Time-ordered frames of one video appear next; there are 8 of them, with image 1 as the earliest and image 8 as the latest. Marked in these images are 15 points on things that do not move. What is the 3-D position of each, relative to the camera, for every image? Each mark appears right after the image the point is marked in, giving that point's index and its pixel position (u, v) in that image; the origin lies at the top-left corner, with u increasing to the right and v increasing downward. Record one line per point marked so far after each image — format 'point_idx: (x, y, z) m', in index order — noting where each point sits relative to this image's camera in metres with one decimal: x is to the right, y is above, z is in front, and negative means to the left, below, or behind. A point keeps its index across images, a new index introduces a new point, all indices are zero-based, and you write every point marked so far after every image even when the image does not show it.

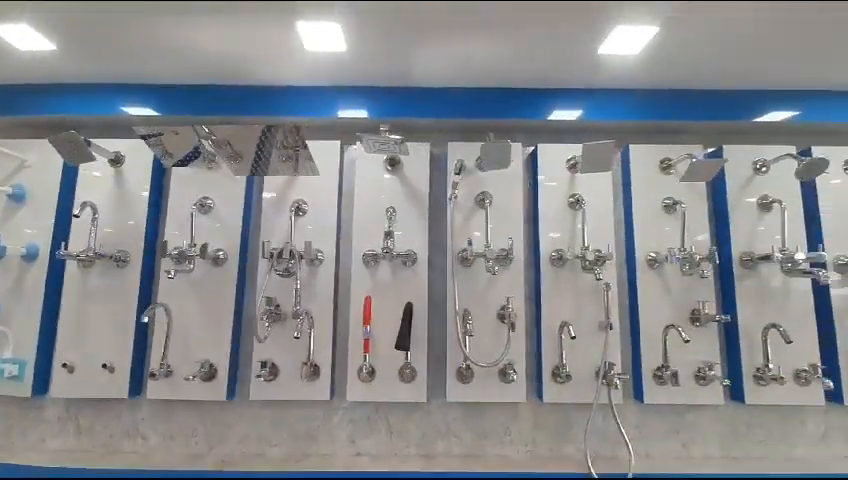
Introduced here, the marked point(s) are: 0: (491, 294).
0: (+0.3, -0.2, +1.7) m
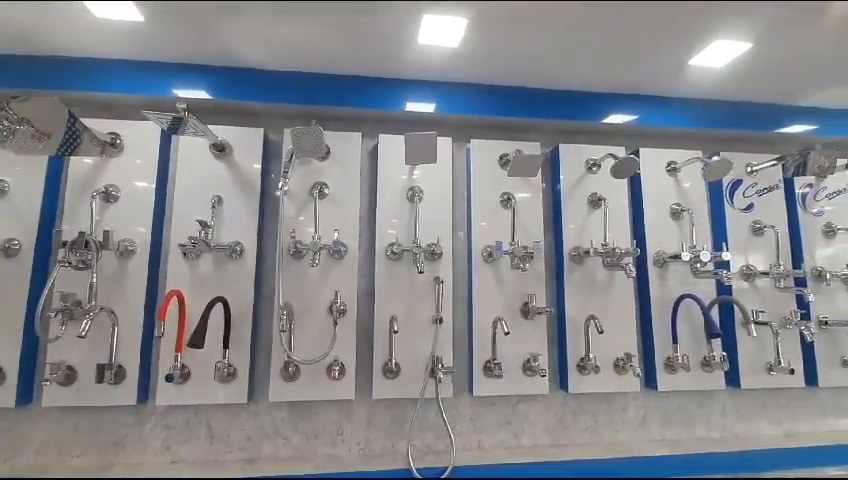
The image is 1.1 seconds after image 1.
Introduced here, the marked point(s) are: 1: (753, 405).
0: (-0.4, -0.2, +1.6) m
1: (+1.4, -0.7, +1.9) m
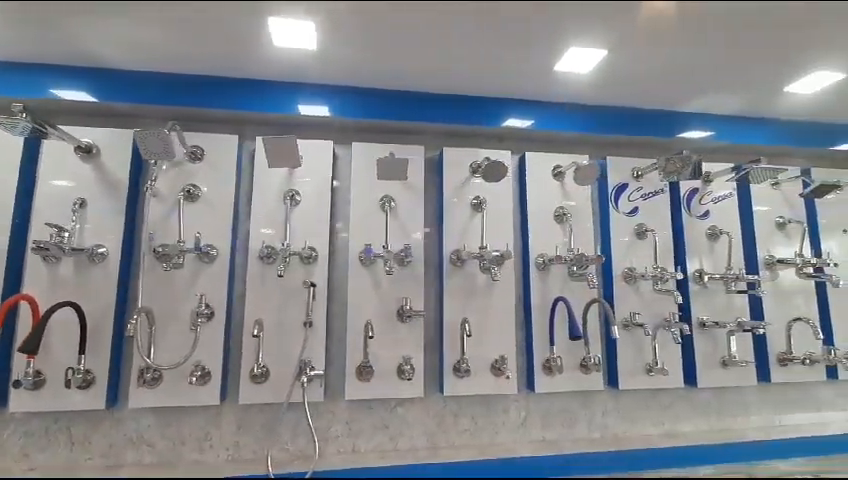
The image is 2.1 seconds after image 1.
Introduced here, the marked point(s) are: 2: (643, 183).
0: (-0.9, -0.2, +1.6) m
1: (+0.9, -0.7, +1.9) m
2: (+1.0, +0.3, +2.0) m
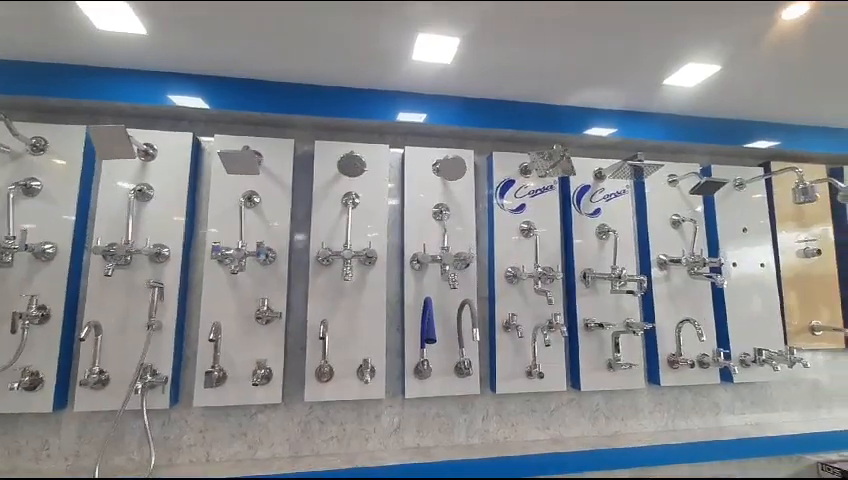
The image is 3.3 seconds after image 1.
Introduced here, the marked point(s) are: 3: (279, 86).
0: (-1.4, -0.2, +1.5) m
1: (+0.4, -0.7, +1.8) m
2: (+0.5, +0.3, +1.9) m
3: (-0.6, +0.6, +1.8) m
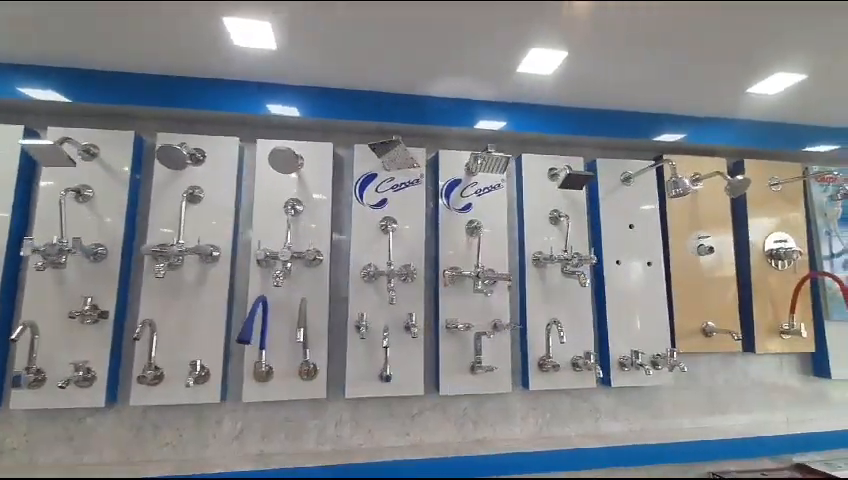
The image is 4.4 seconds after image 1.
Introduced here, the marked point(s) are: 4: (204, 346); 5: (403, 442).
0: (-2.0, -0.2, +1.5) m
1: (-0.2, -0.7, +1.7) m
2: (-0.1, +0.3, +1.8) m
3: (-1.2, +0.6, +1.7) m
4: (-0.8, -0.4, +1.6) m
5: (-0.1, -0.8, +1.8) m
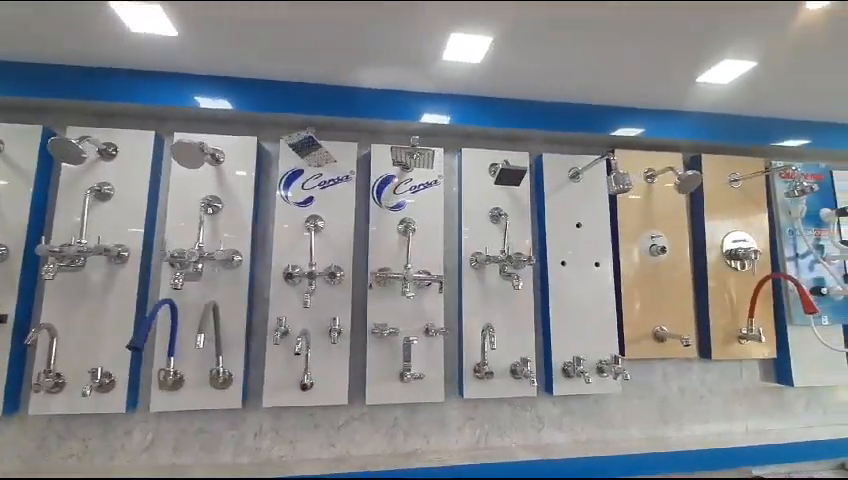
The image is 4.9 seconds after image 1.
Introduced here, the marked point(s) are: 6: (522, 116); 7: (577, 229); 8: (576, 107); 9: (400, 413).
0: (-2.3, -0.2, +1.4) m
1: (-0.5, -0.7, +1.7) m
2: (-0.4, +0.3, +1.7) m
3: (-1.5, +0.6, +1.6) m
4: (-1.1, -0.4, +1.5) m
5: (-0.4, -0.8, +1.7) m
6: (+0.4, +0.5, +1.9) m
7: (+0.7, 0.0, +1.9) m
8: (+0.7, +0.6, +1.9) m
9: (-0.1, -0.7, +1.7) m
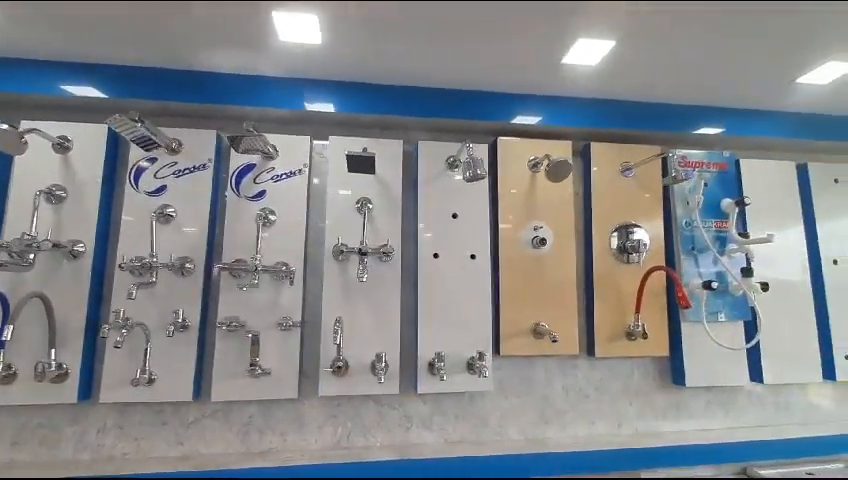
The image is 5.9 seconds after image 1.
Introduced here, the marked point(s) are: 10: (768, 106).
0: (-2.8, -0.1, +1.4) m
1: (-1.0, -0.7, +1.6) m
2: (-0.9, +0.3, +1.7) m
3: (-2.0, +0.7, +1.6) m
4: (-1.7, -0.4, +1.5) m
5: (-0.9, -0.8, +1.6) m
6: (-0.1, +0.6, +1.8) m
7: (+0.1, +0.1, +1.8) m
8: (+0.1, +0.6, +1.8) m
9: (-0.6, -0.7, +1.7) m
10: (+1.5, +0.6, +1.9) m
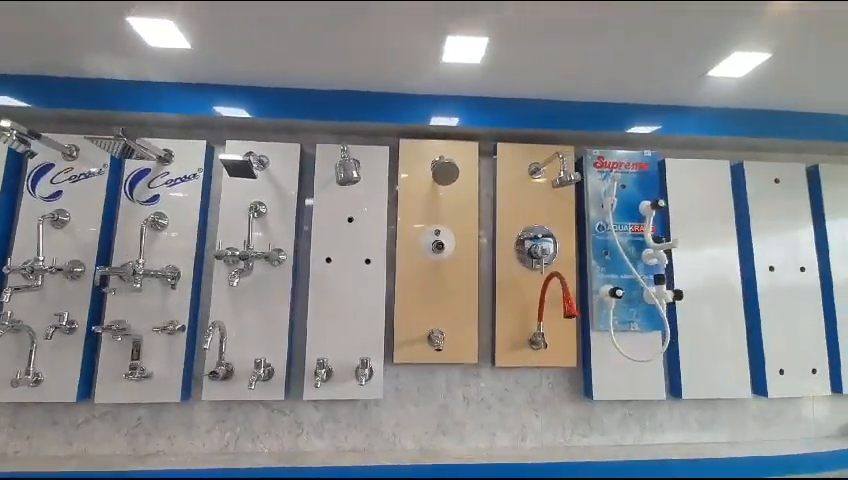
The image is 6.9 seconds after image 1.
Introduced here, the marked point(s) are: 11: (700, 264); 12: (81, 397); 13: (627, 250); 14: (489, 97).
0: (-3.3, -0.1, +1.5) m
1: (-1.5, -0.7, +1.6) m
2: (-1.4, +0.3, +1.7) m
3: (-2.5, +0.7, +1.7) m
4: (-2.1, -0.4, +1.6) m
5: (-1.4, -0.8, +1.6) m
6: (-0.5, +0.6, +1.8) m
7: (-0.3, +0.1, +1.8) m
8: (-0.3, +0.6, +1.8) m
9: (-1.1, -0.7, +1.7) m
10: (+1.1, +0.6, +1.8) m
11: (+1.2, -0.1, +1.8) m
12: (-1.2, -0.6, +1.6) m
13: (+0.8, 0.0, +1.8) m
14: (+0.3, +0.6, +1.8) m
